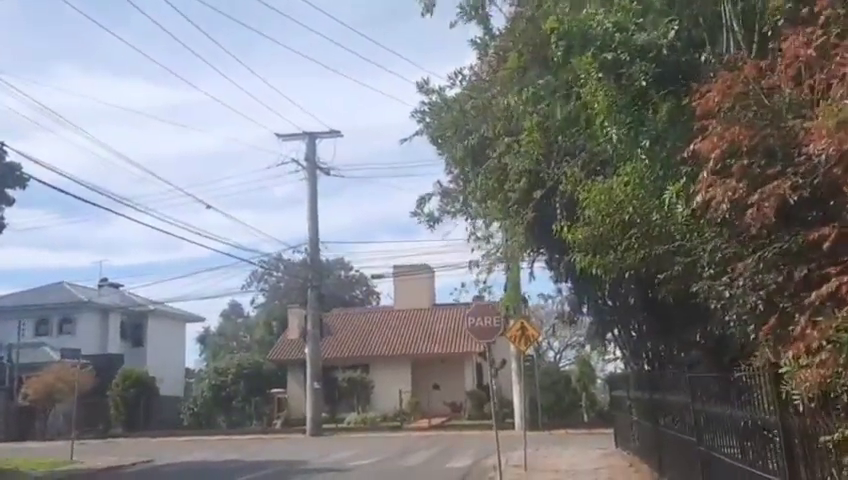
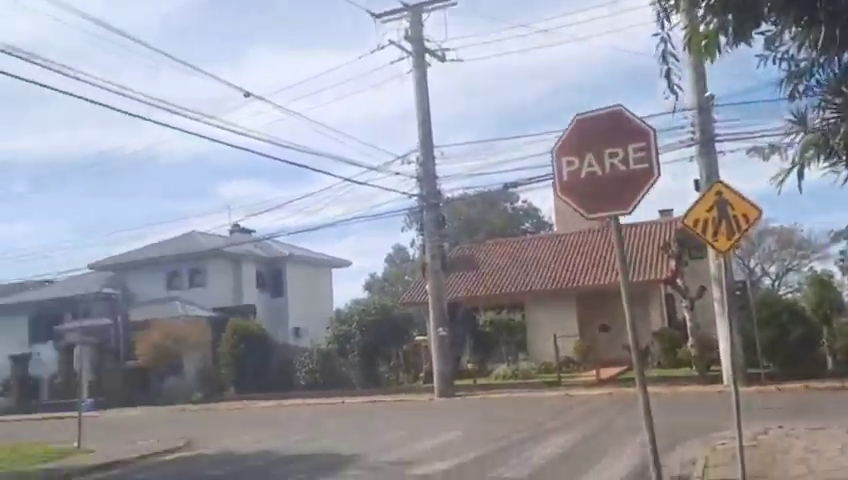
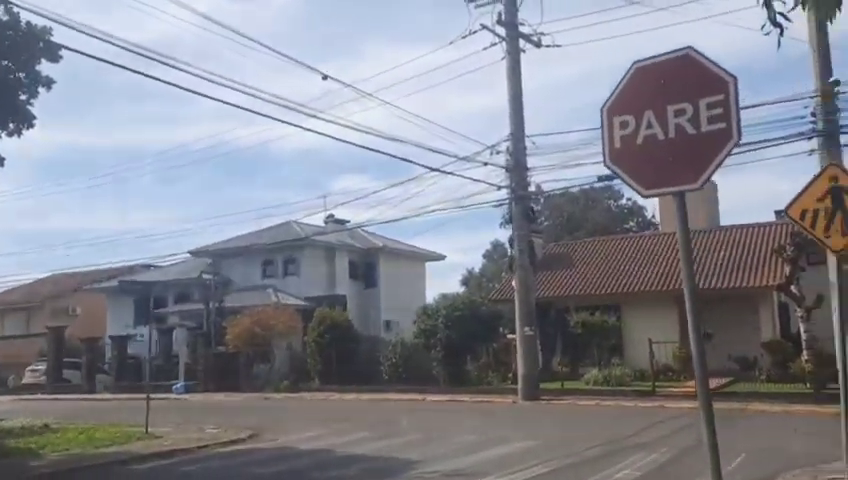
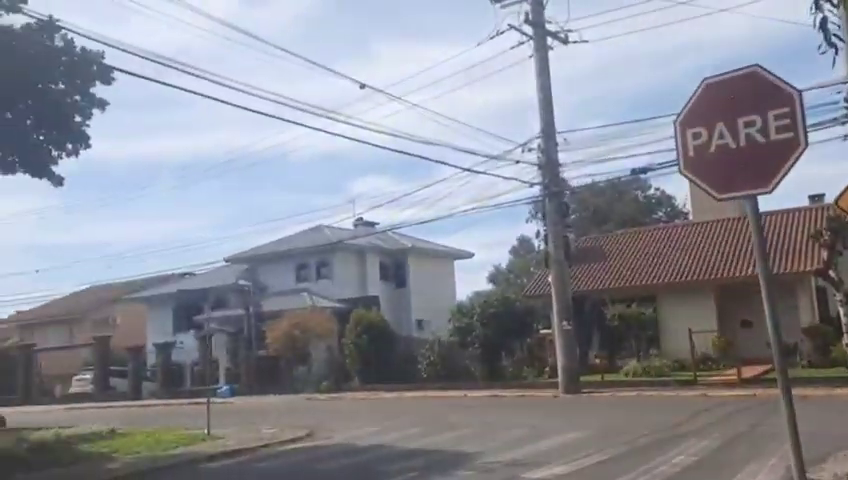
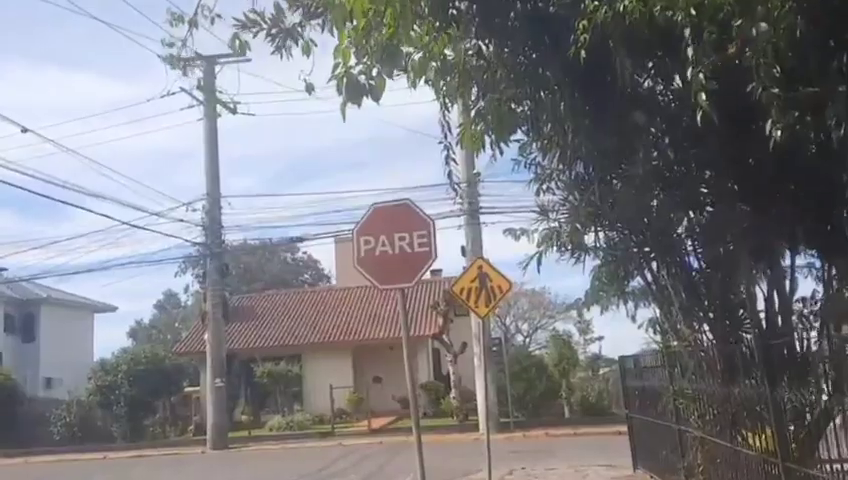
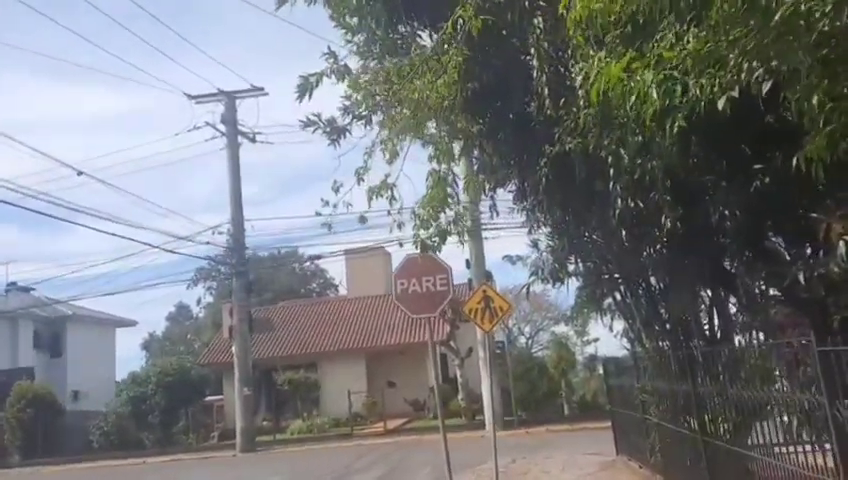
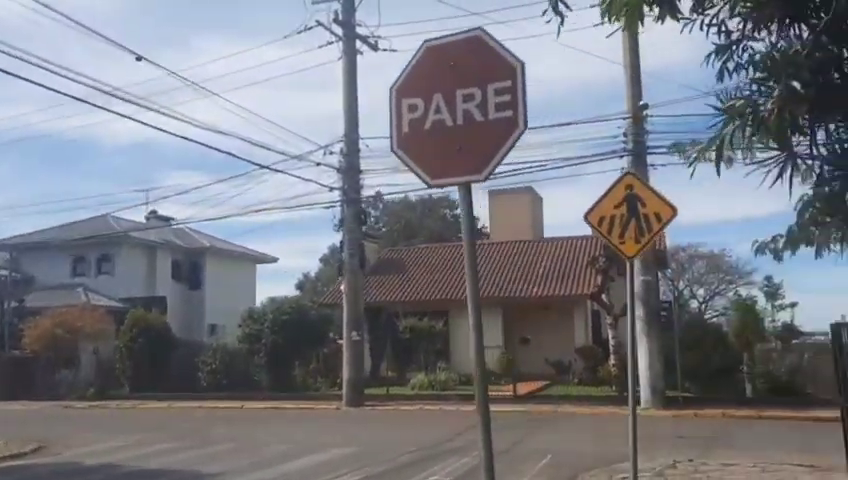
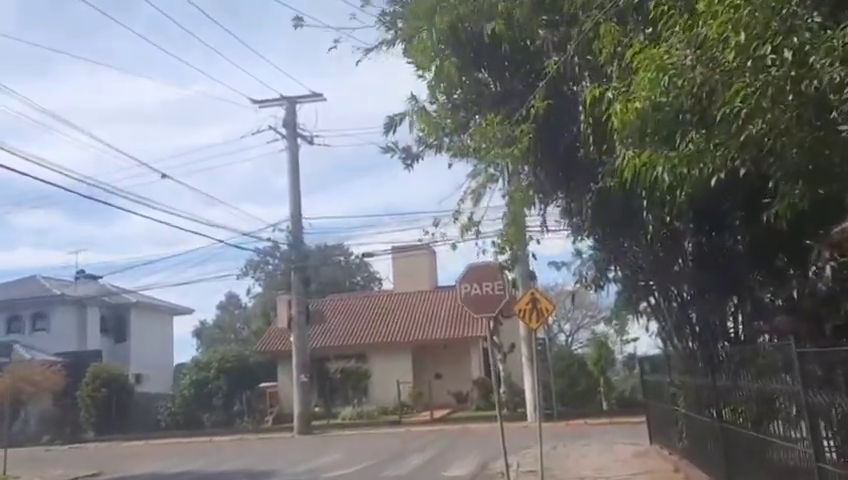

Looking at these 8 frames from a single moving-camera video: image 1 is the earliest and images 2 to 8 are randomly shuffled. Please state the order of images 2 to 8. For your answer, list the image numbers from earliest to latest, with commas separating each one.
8, 6, 5, 2, 4, 3, 7
